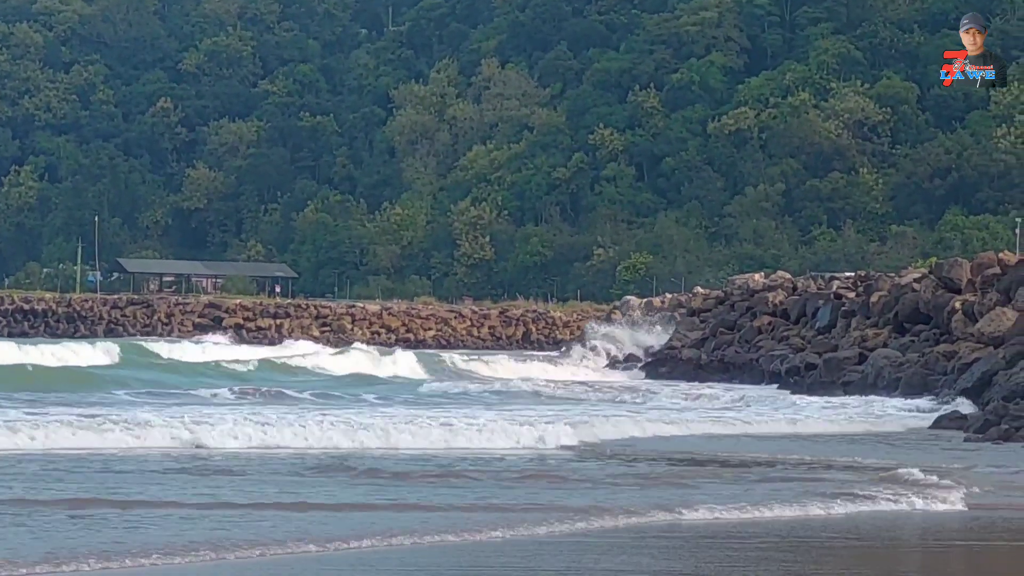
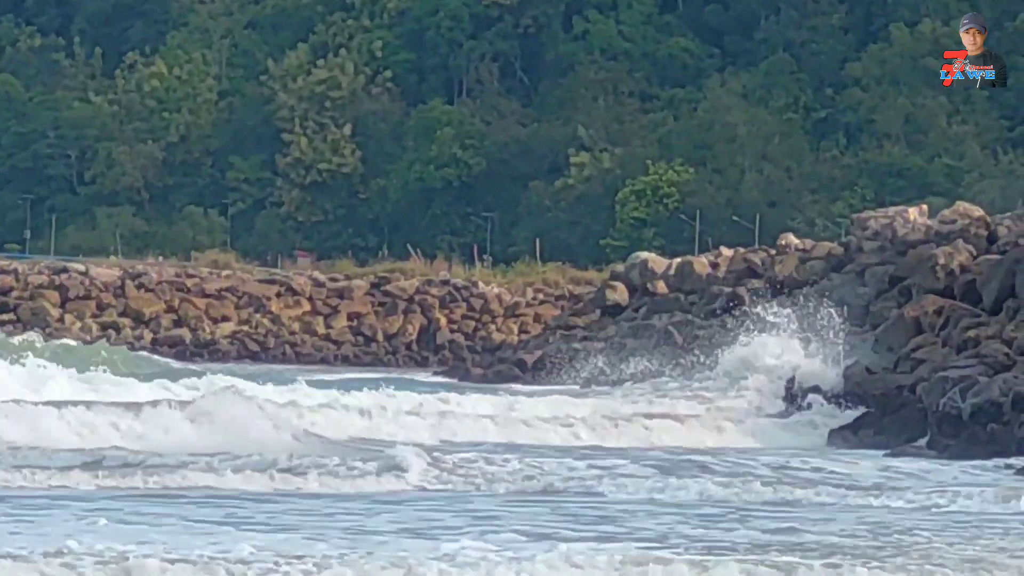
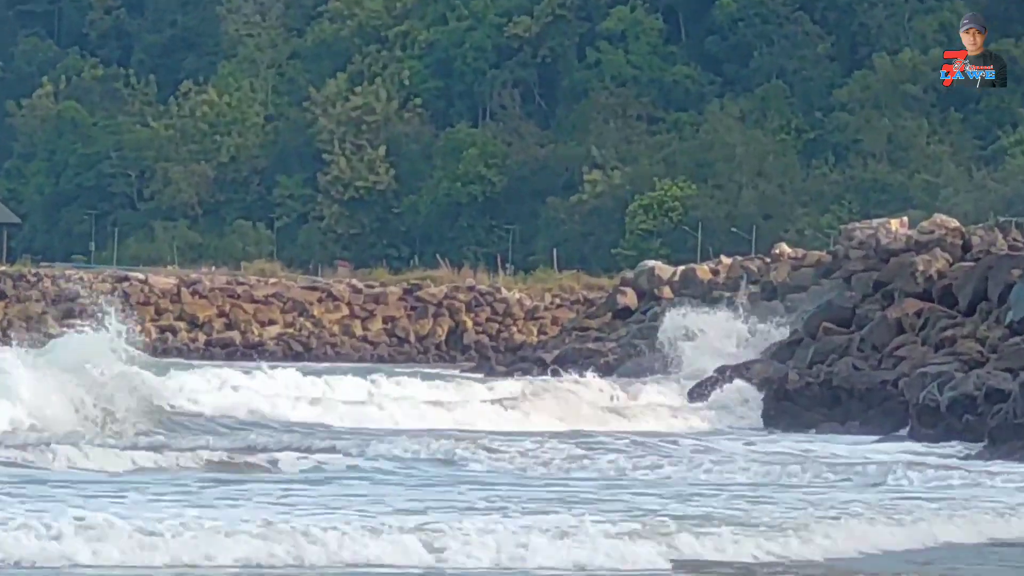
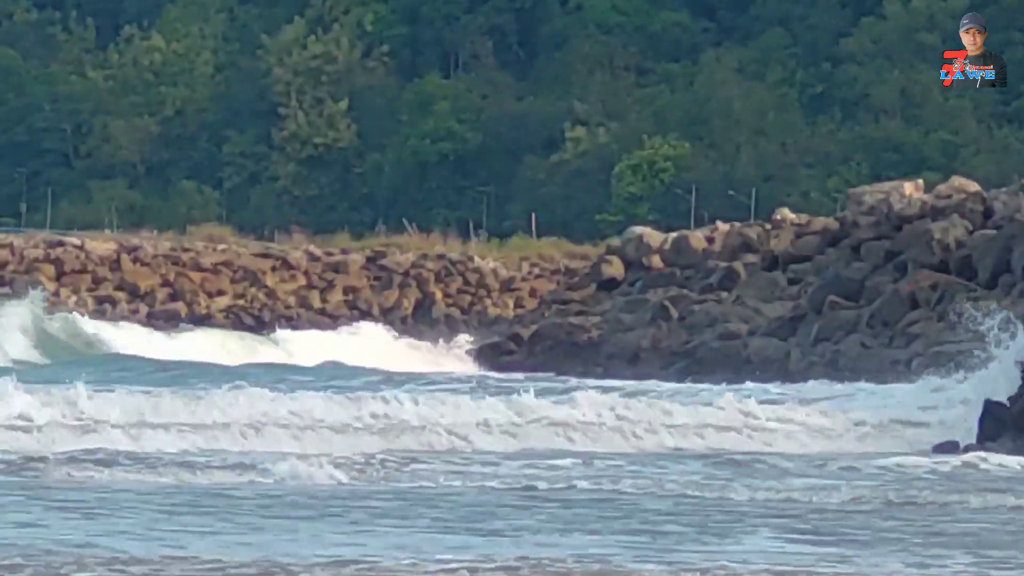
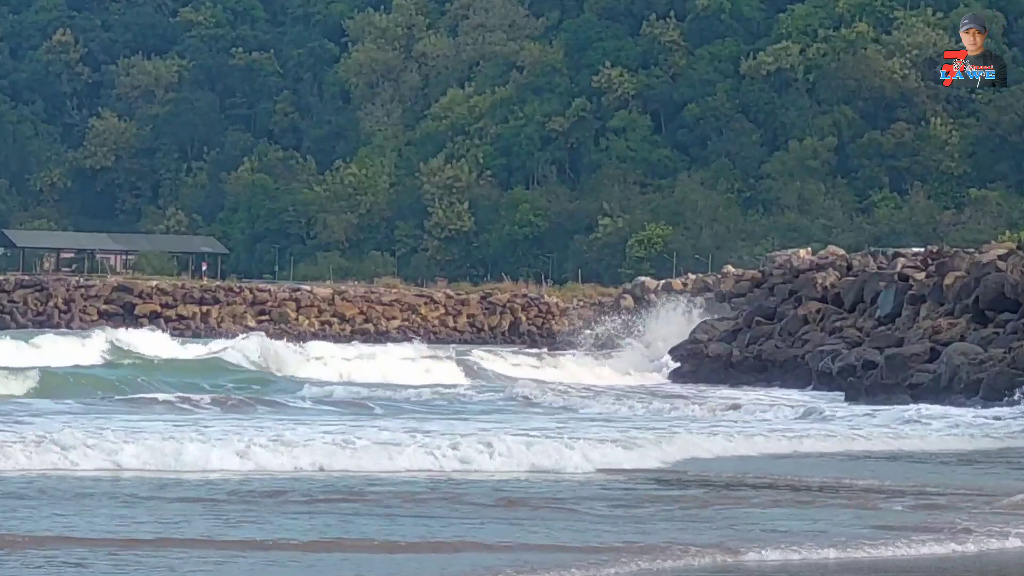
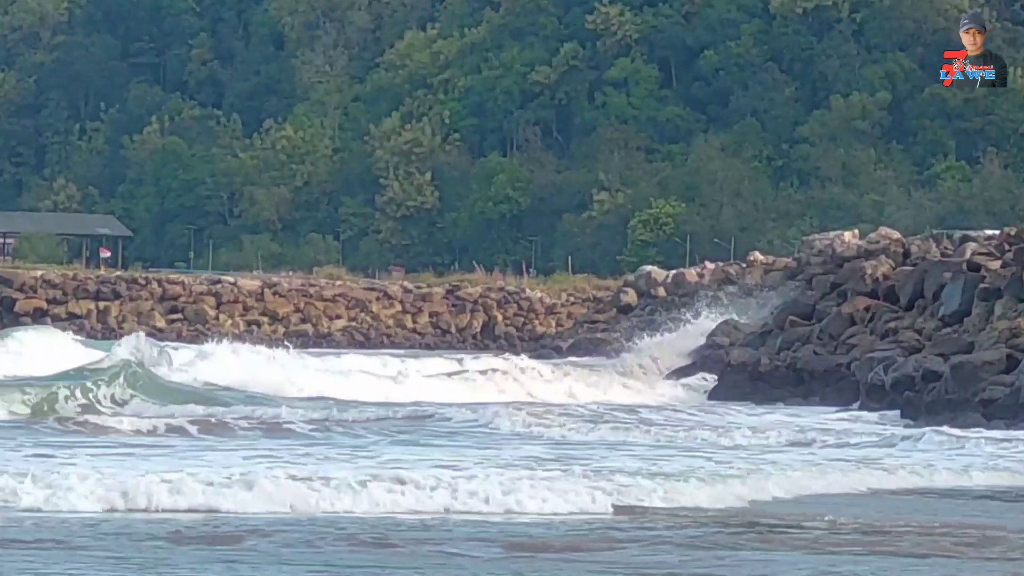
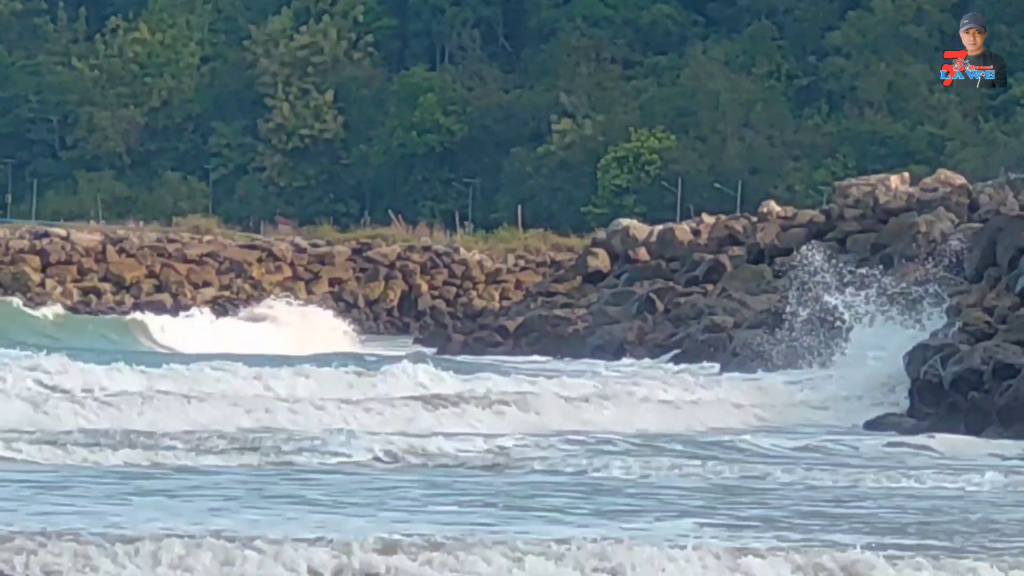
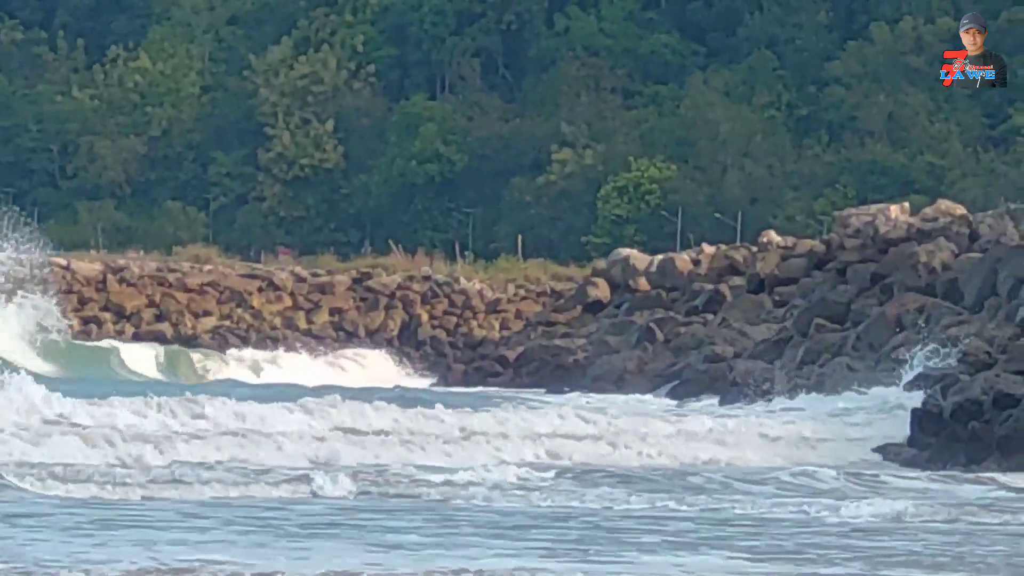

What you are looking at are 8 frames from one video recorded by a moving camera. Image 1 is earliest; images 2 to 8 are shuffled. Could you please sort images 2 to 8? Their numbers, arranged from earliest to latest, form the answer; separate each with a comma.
5, 6, 3, 2, 7, 8, 4
